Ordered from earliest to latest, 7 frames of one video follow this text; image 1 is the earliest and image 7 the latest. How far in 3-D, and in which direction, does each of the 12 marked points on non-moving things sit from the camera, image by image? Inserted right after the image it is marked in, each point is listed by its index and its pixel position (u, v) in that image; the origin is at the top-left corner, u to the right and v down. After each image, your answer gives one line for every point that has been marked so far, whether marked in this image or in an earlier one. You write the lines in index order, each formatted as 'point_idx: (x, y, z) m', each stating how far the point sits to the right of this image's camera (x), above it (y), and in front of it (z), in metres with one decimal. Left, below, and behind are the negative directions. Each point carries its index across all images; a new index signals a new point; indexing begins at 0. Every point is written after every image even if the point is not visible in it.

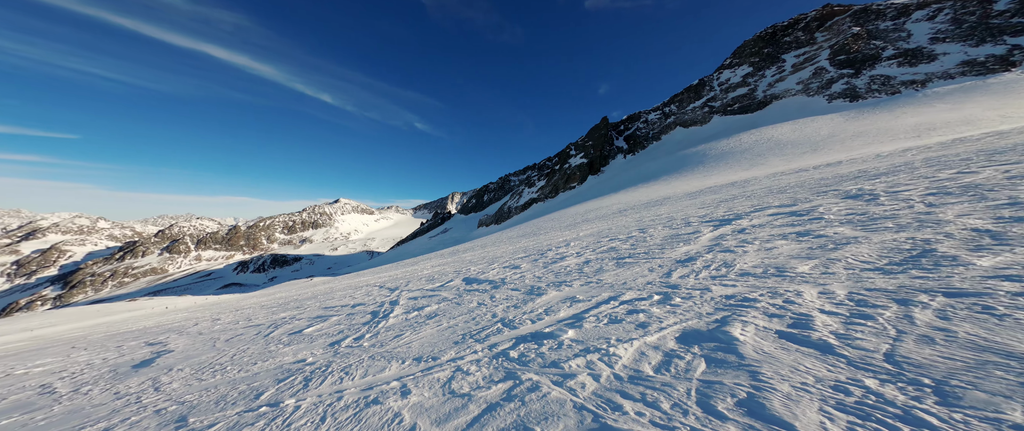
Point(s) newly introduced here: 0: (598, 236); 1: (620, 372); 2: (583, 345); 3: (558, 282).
0: (+4.6, -1.1, +16.0) m
1: (+1.7, -2.5, +4.7) m
2: (+1.3, -2.6, +6.0) m
3: (+1.4, -2.4, +10.9) m
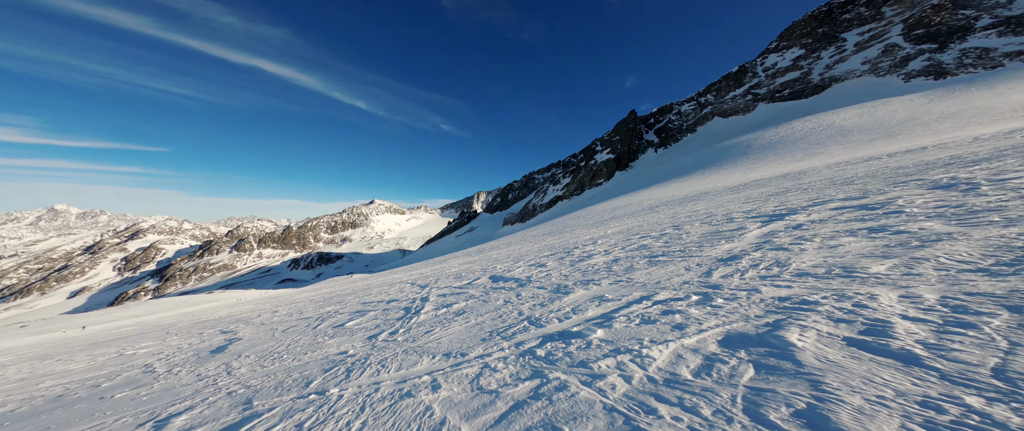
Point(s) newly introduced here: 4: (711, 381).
0: (+6.2, -0.9, +15.4) m
1: (+2.2, -2.5, +4.5) m
2: (+2.0, -2.6, +5.8) m
3: (+2.6, -2.4, +10.7) m
4: (+2.8, -2.3, +4.0) m
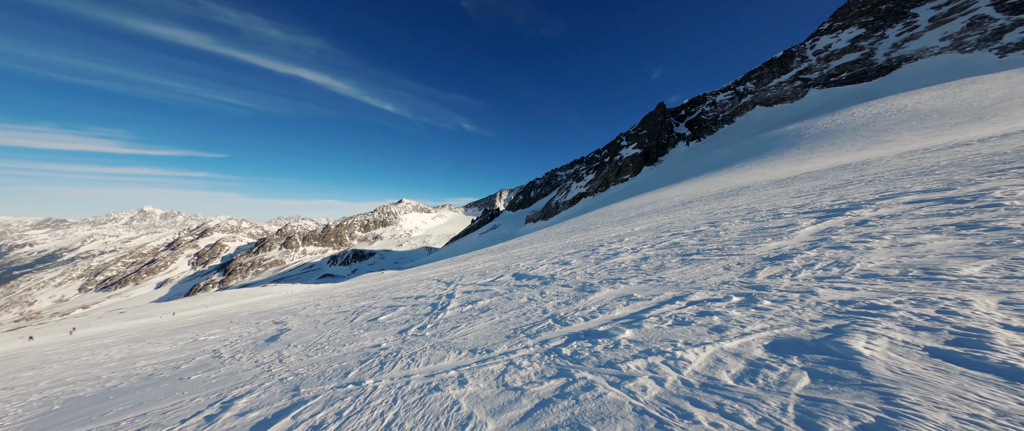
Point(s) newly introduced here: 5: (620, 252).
0: (+7.5, -0.8, +14.9) m
1: (+2.7, -2.4, +4.3) m
2: (+2.5, -2.5, +5.7) m
3: (+3.6, -2.3, +10.4) m
4: (+3.2, -2.2, +3.8) m
5: (+4.9, -1.7, +13.6) m
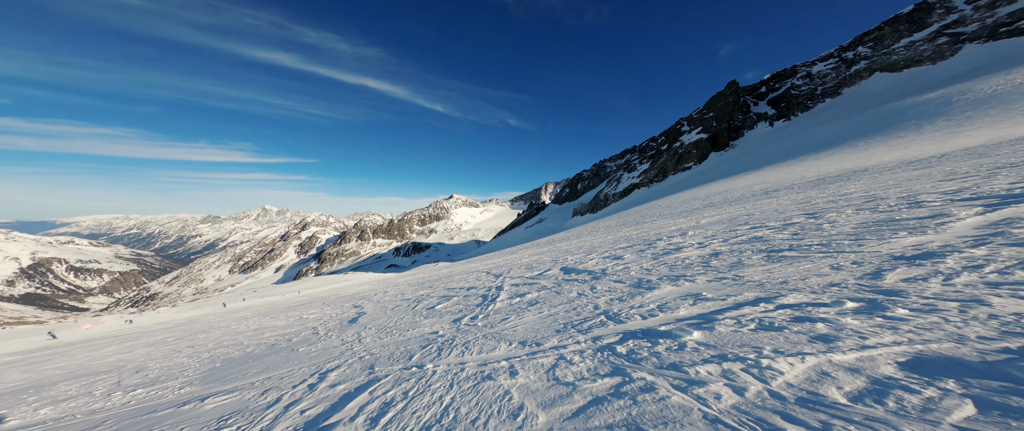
0: (+10.1, -0.4, +13.4) m
1: (+3.5, -2.3, +3.8) m
2: (+3.6, -2.4, +5.1) m
3: (+5.4, -2.0, +9.7) m
4: (+3.9, -2.1, +3.2) m
5: (+7.3, -1.4, +12.6) m
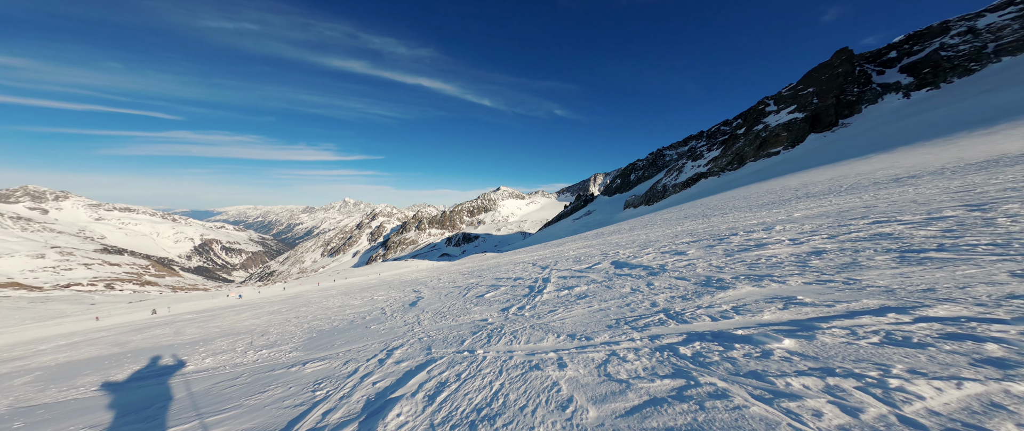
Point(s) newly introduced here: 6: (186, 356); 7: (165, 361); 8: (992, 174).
0: (+12.5, -0.1, +11.4) m
1: (+4.4, -2.2, +3.2) m
2: (+4.8, -2.3, +4.5) m
3: (+7.3, -1.8, +8.6) m
4: (+4.7, -2.1, +2.5) m
5: (+9.7, -1.1, +11.1) m
6: (-14.7, -6.2, +12.7) m
7: (-15.2, -6.2, +12.4) m
8: (+17.9, +1.7, +11.5) m
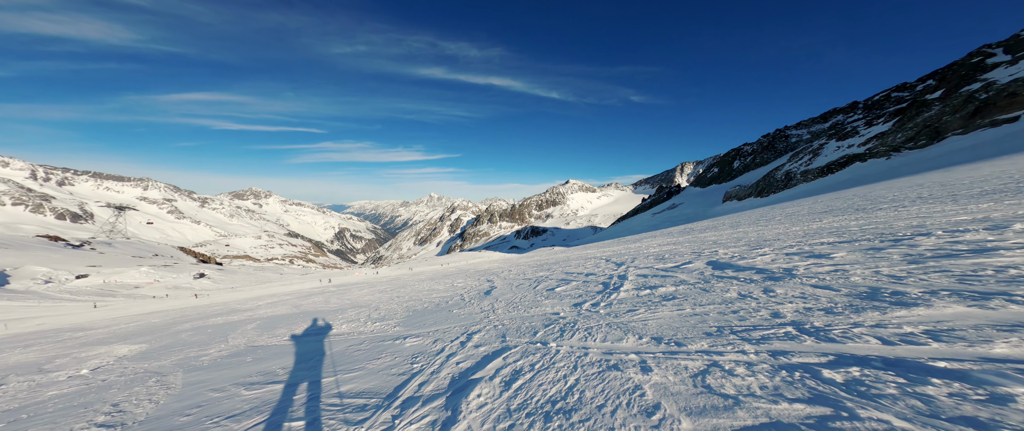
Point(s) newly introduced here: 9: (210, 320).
0: (+16.1, +0.1, +7.5) m
1: (+6.1, -2.2, +1.9) m
2: (+6.7, -2.2, +3.0) m
3: (+10.3, -1.7, +6.3) m
4: (+6.1, -2.1, +1.1) m
5: (+13.2, -0.9, +8.0) m
6: (-9.8, -5.8, +16.3) m
7: (-10.4, -5.9, +16.1) m
8: (+21.3, +1.8, +6.2) m
9: (-19.1, -6.6, +18.4) m
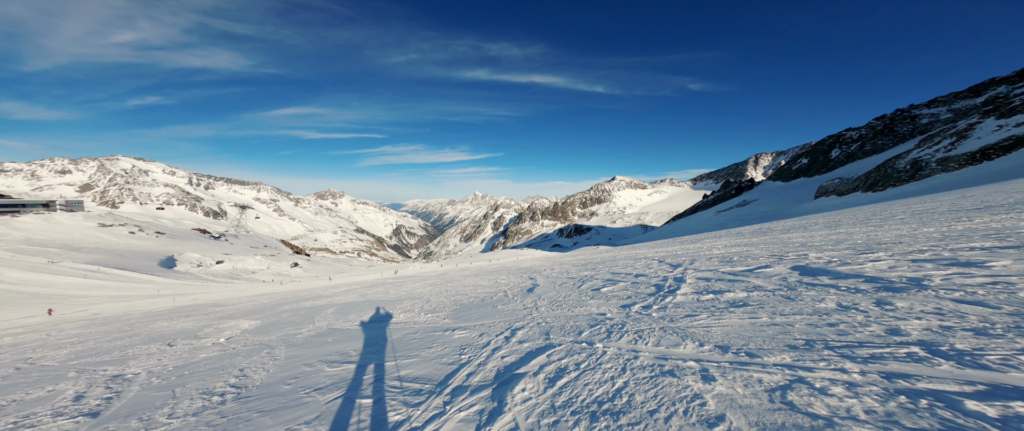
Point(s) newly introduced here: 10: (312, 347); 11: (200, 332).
0: (+17.6, +0.1, +4.8) m
1: (+6.8, -2.2, +0.8) m
2: (+7.7, -2.2, +1.8) m
3: (+11.7, -1.6, +4.5) m
4: (+6.8, -2.1, +0.1) m
5: (+14.9, -0.9, +5.7) m
6: (-6.4, -5.7, +17.7) m
7: (-7.1, -5.7, +17.6) m
8: (+22.6, +1.8, +2.5) m
9: (-15.3, -6.4, +21.3) m
10: (-8.1, -5.5, +12.3) m
11: (-16.0, -5.9, +14.9) m
